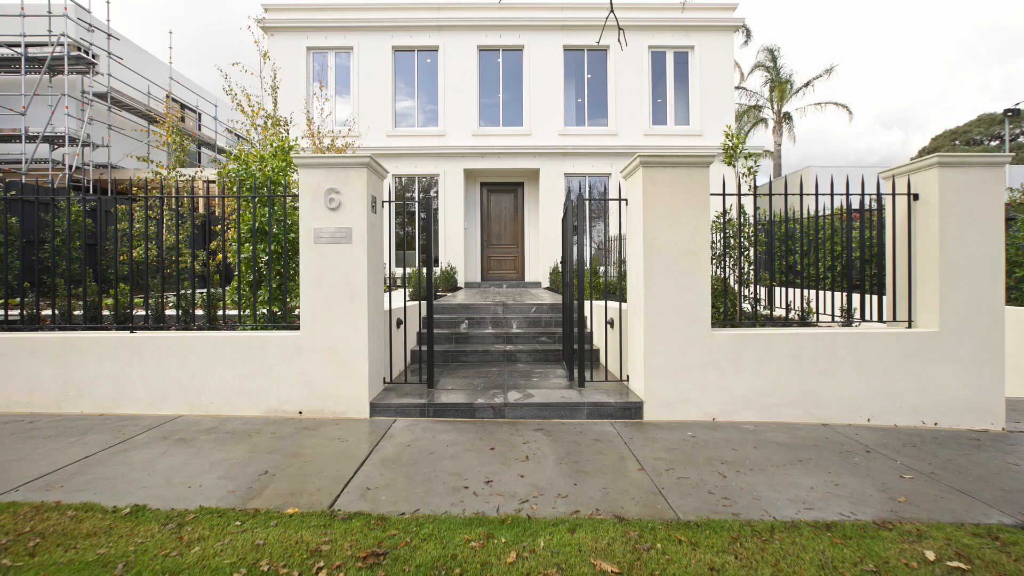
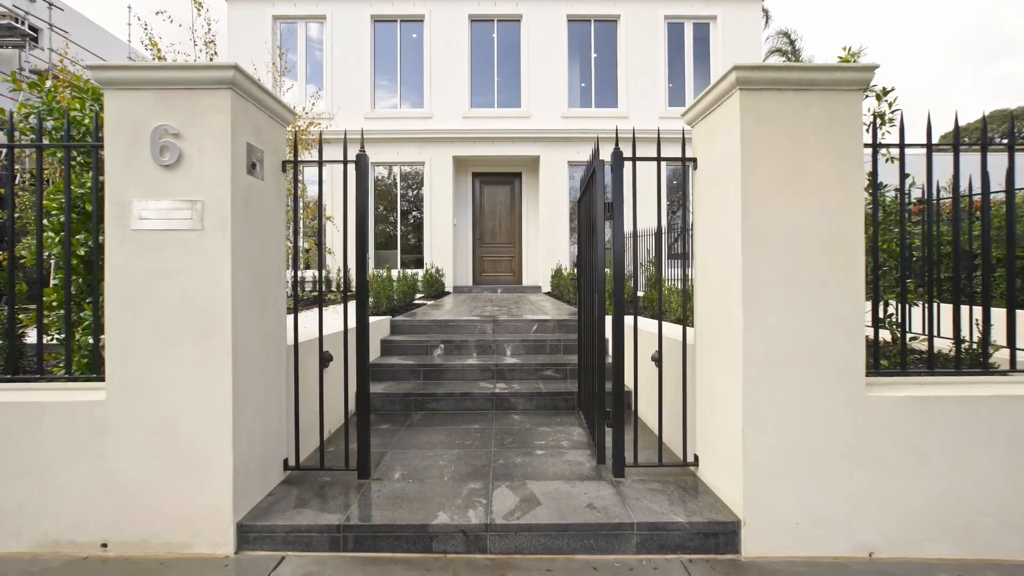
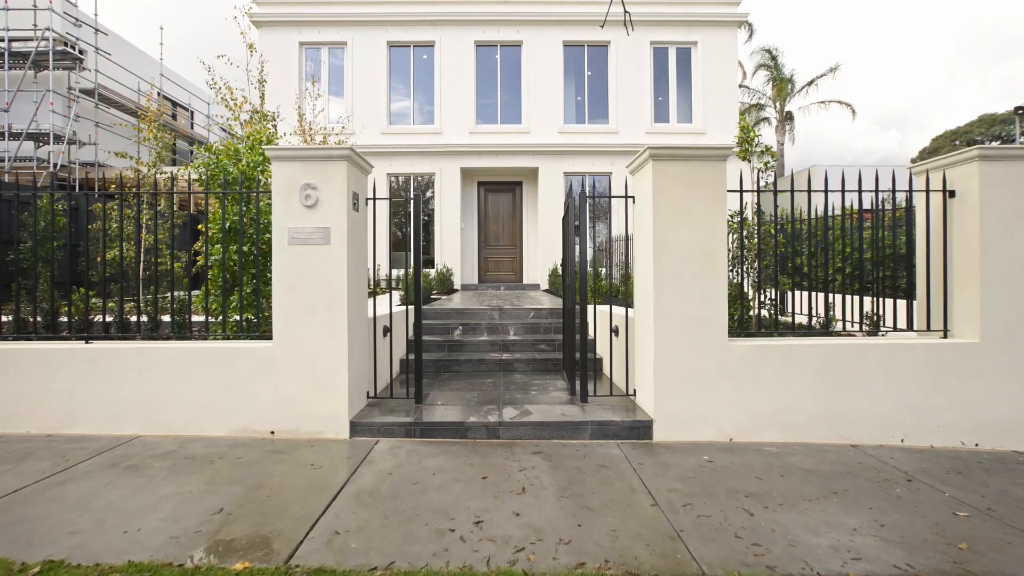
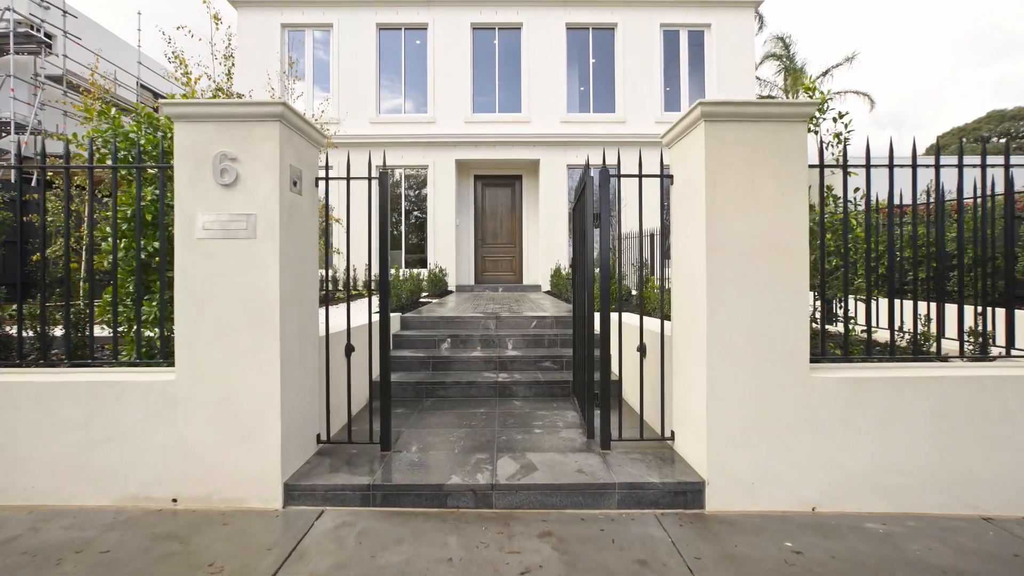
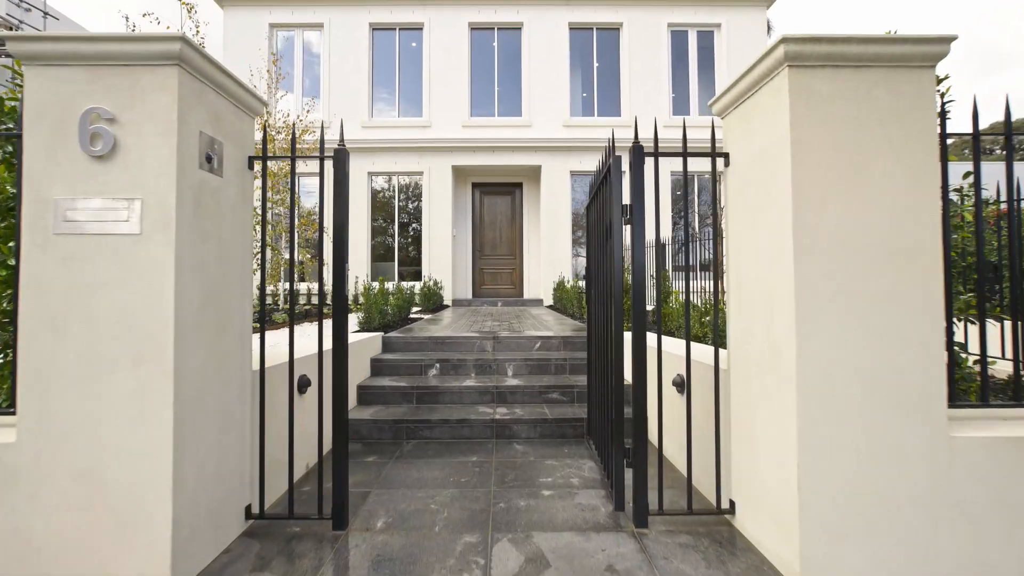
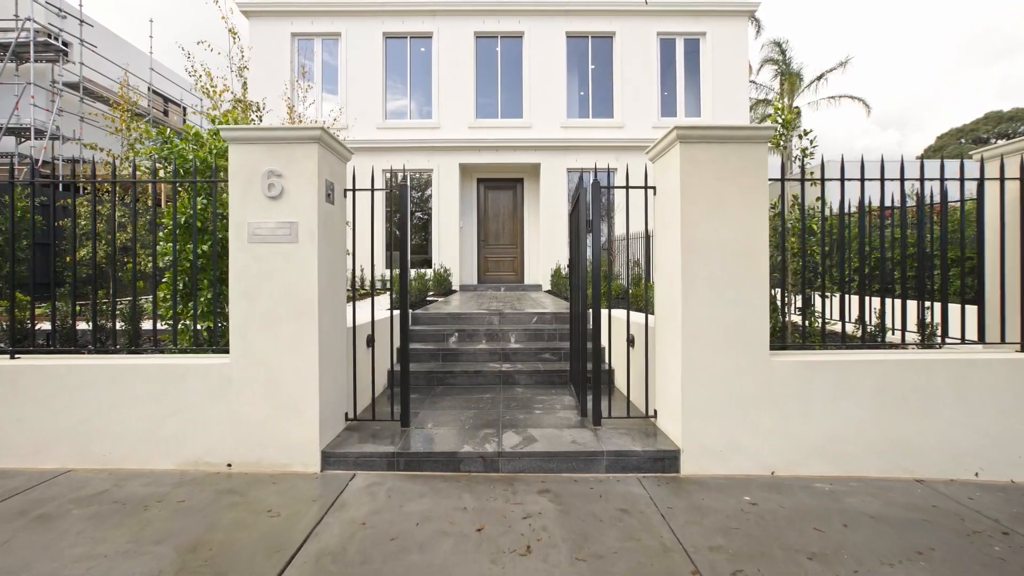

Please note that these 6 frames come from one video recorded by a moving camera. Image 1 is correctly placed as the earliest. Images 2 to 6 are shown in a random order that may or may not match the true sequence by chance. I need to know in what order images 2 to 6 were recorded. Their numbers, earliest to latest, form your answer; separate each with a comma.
3, 6, 4, 2, 5
